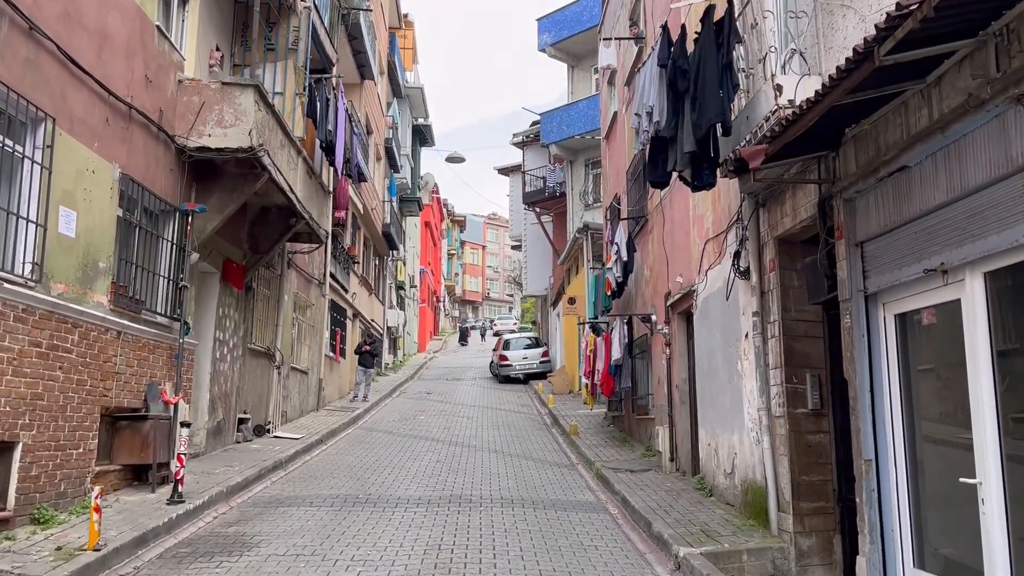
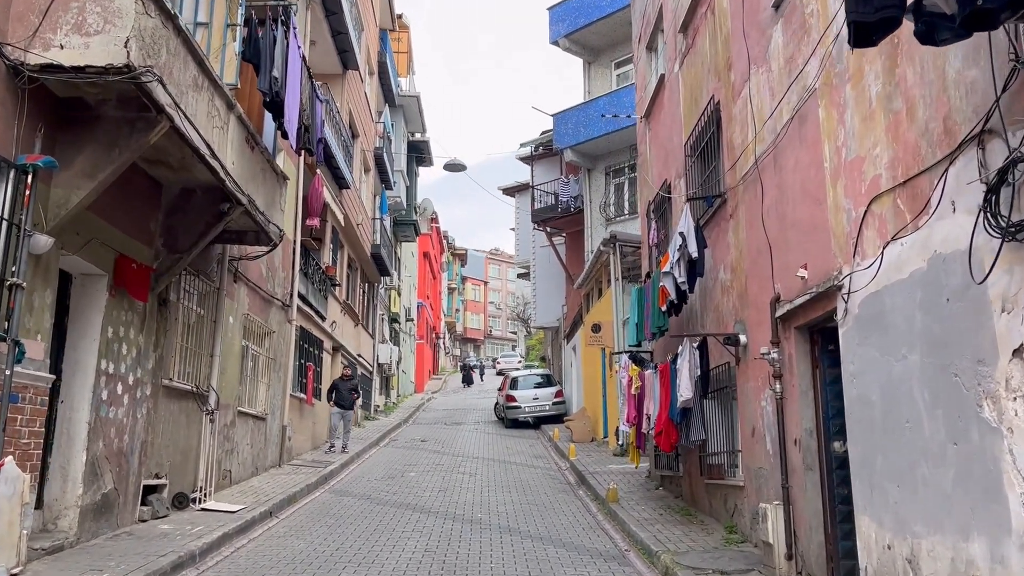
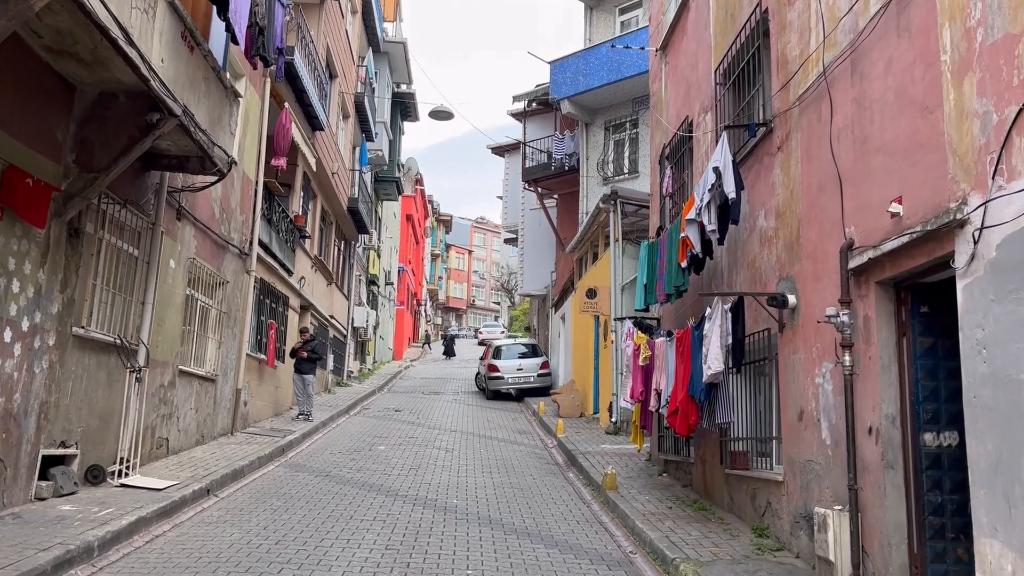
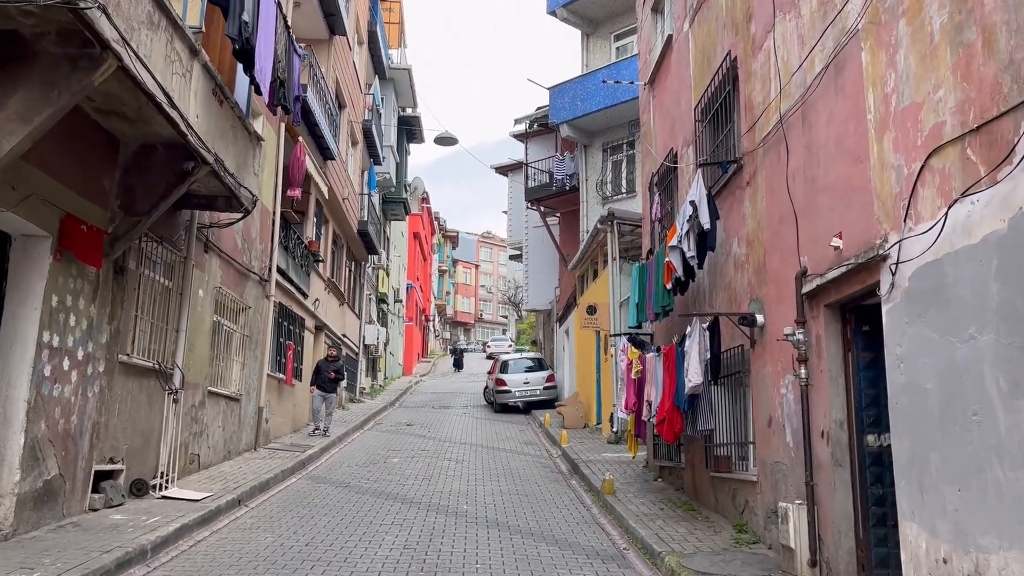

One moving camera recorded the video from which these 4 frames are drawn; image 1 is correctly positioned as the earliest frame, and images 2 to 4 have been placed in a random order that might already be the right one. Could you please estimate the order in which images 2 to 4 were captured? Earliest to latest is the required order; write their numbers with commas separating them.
2, 4, 3
